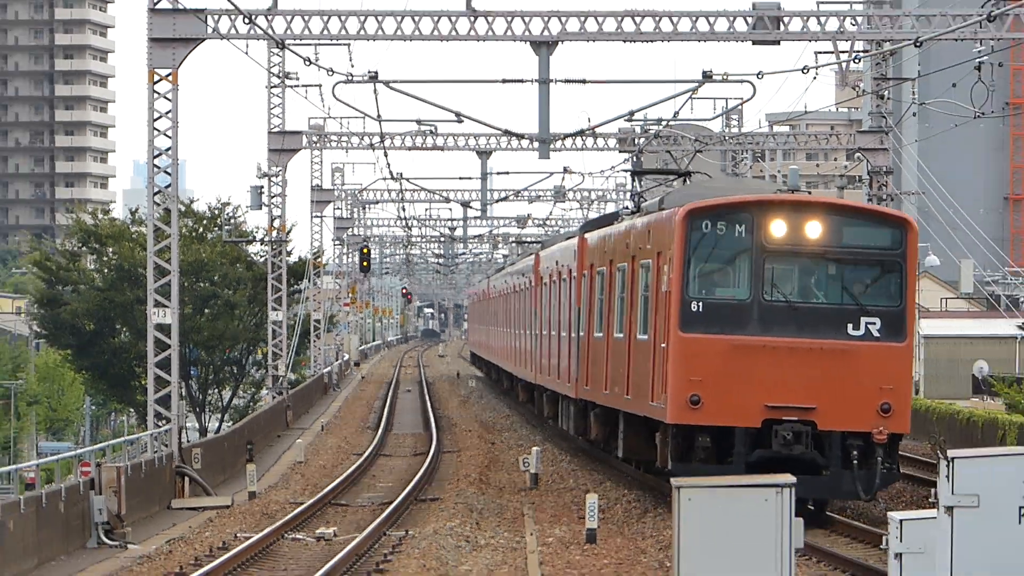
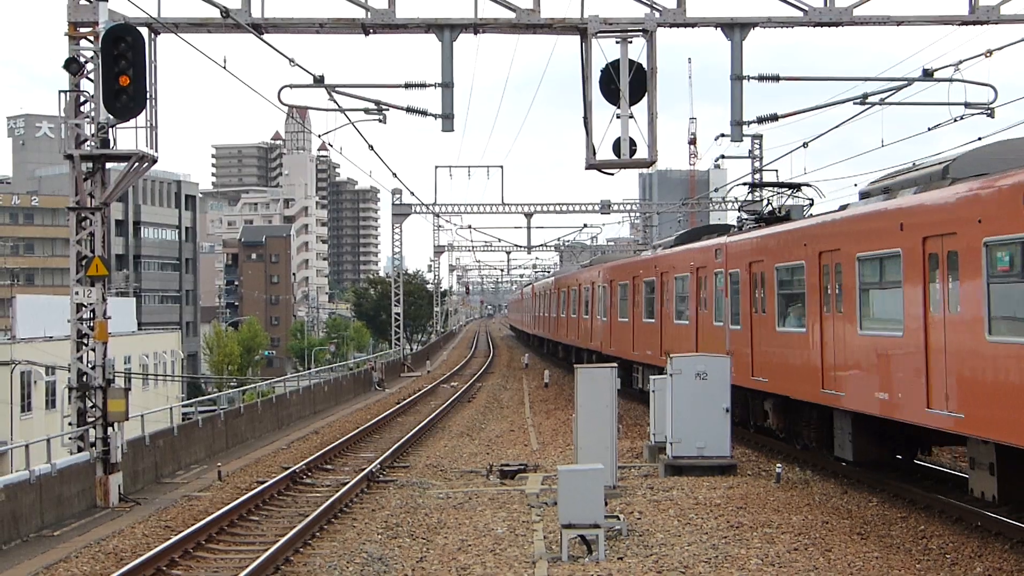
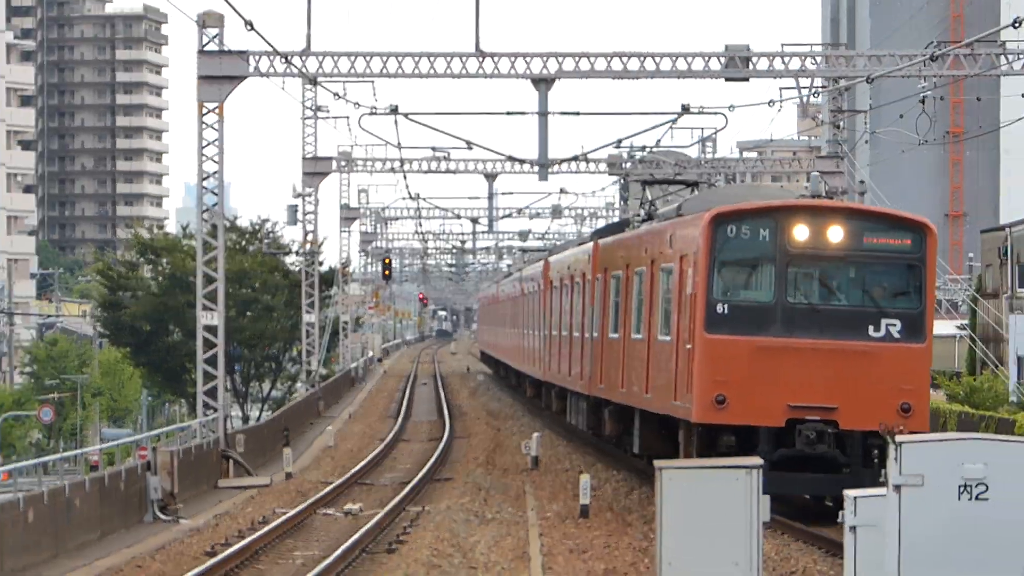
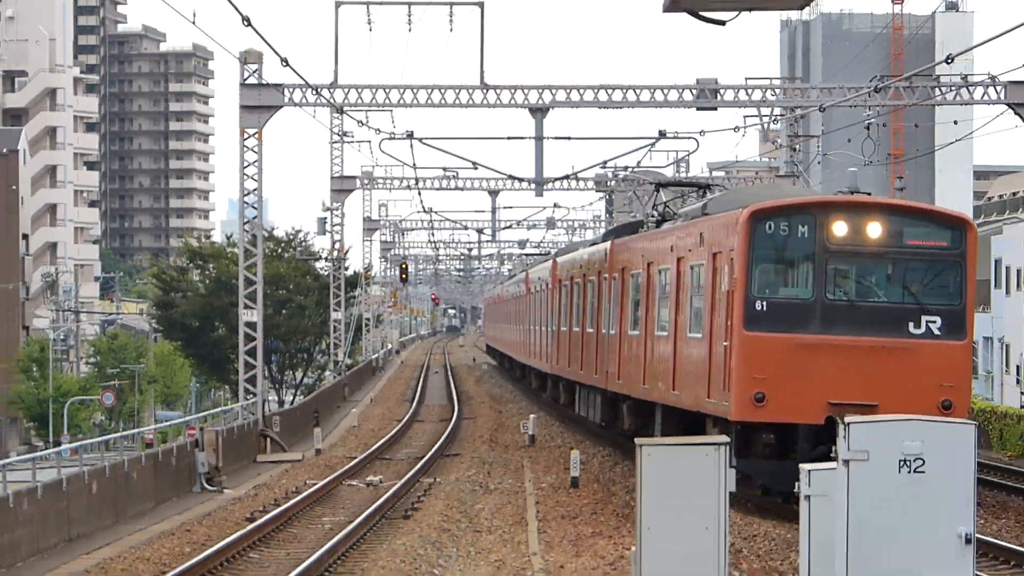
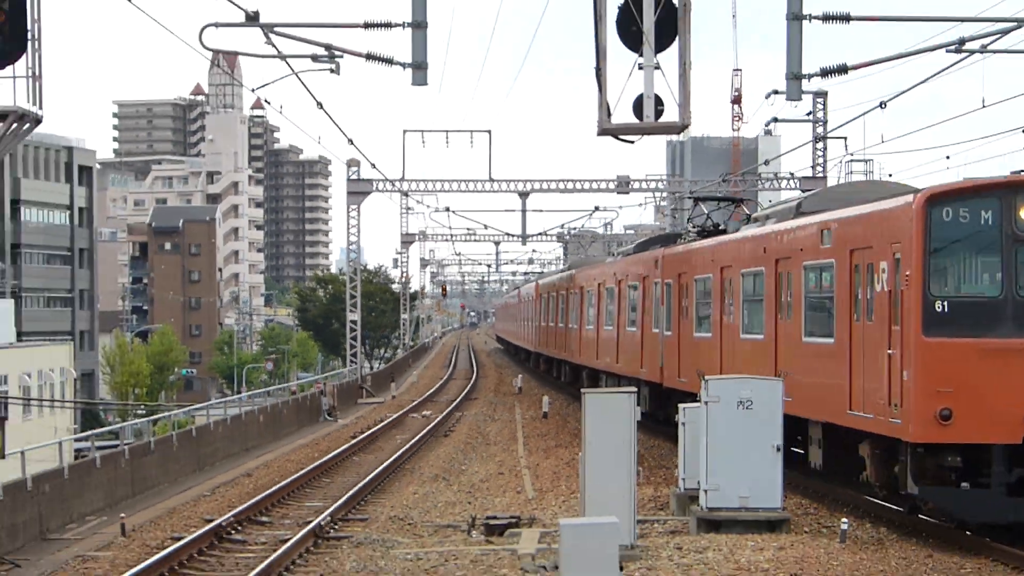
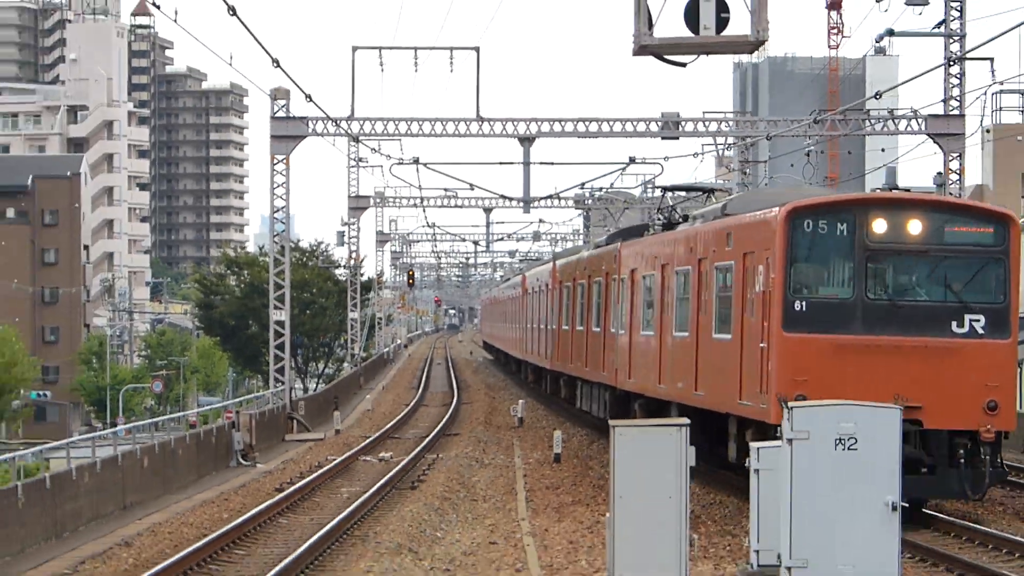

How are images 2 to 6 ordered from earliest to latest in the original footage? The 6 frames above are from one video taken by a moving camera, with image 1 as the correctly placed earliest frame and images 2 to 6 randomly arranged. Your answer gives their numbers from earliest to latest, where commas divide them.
3, 4, 6, 5, 2
